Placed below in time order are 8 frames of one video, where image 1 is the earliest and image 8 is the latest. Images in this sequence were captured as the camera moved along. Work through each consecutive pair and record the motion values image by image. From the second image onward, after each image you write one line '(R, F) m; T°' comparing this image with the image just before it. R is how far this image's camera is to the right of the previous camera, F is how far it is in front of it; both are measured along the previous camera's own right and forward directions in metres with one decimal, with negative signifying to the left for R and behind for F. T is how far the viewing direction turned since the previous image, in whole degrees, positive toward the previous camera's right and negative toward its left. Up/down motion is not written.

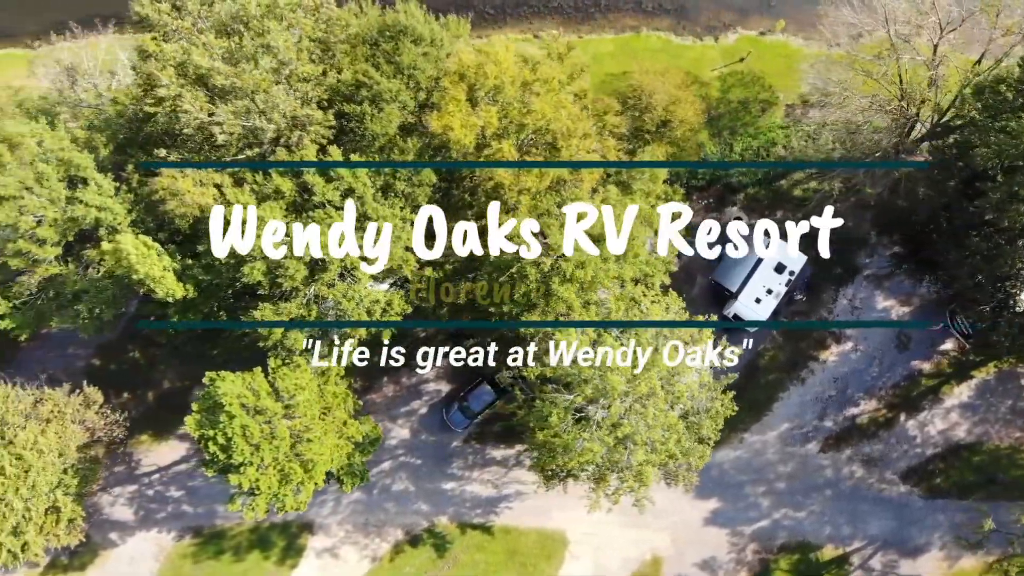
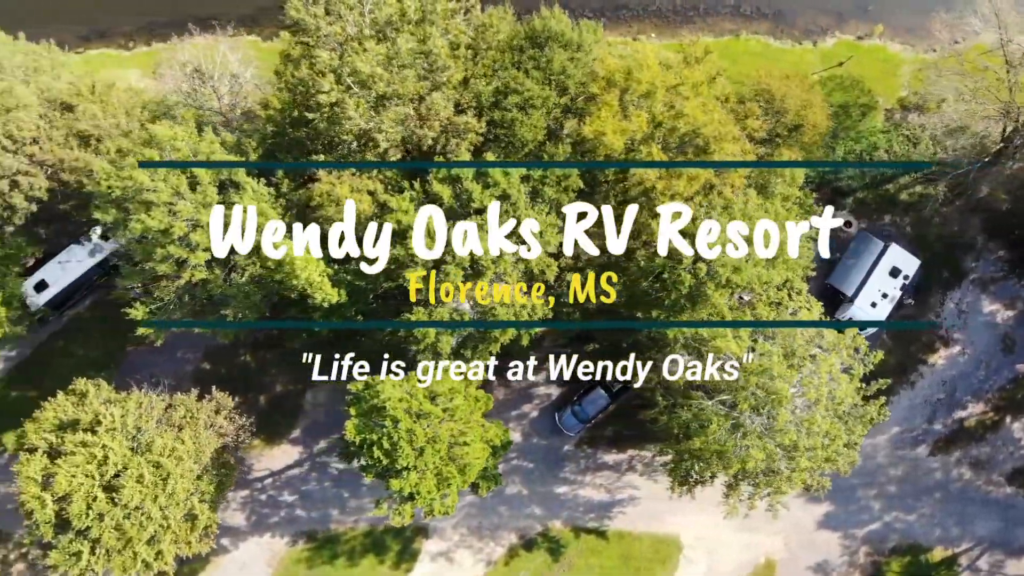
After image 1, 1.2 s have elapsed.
(-3.8, +0.1) m; +2°
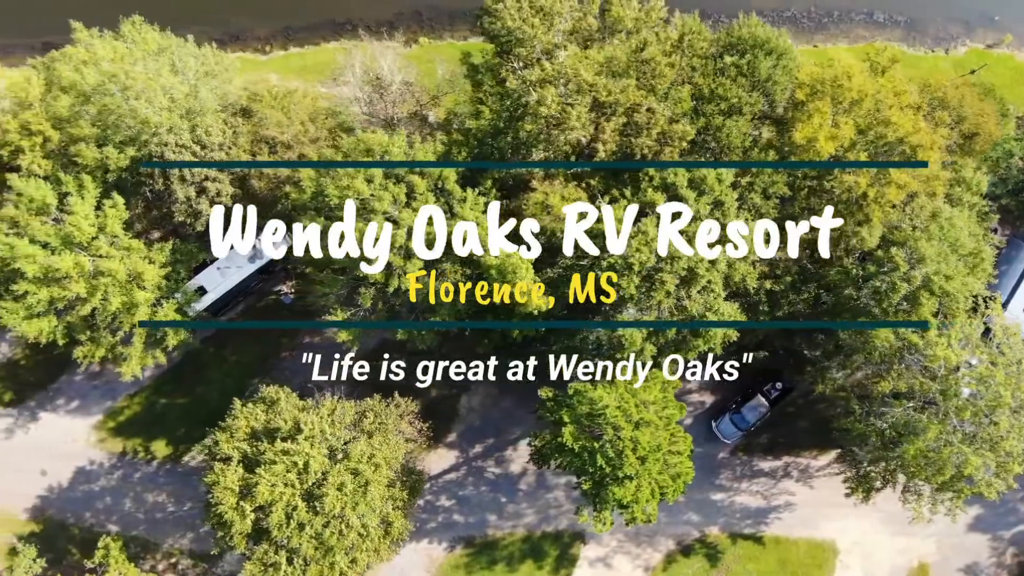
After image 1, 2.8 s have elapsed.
(-5.2, +0.1) m; +2°
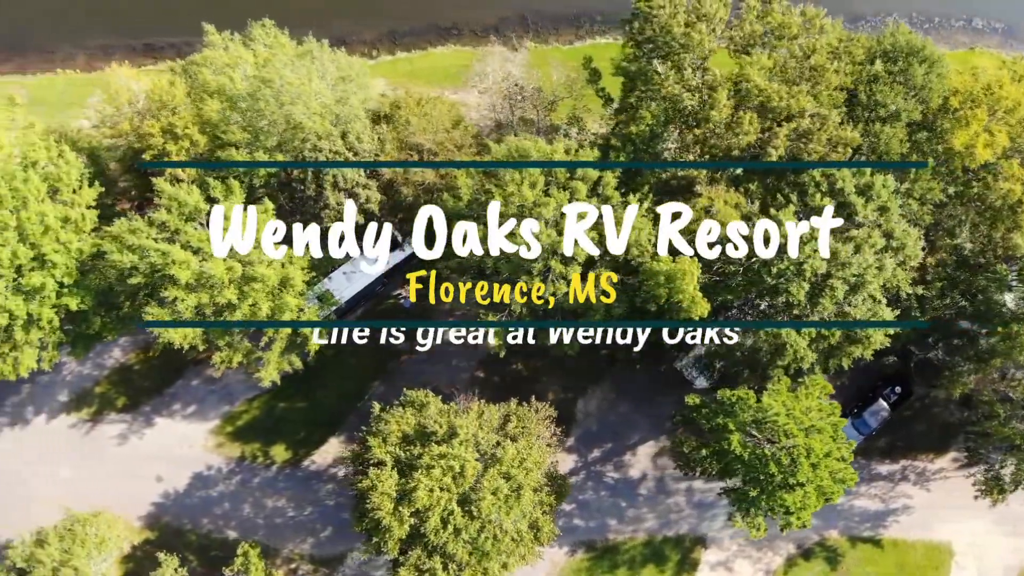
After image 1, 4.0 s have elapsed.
(-3.9, 0.0) m; +2°
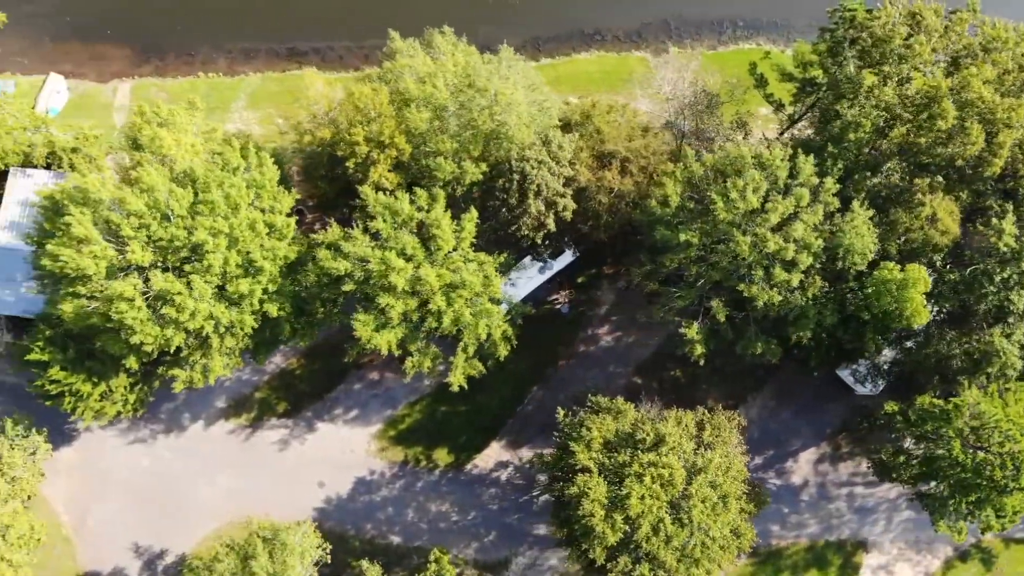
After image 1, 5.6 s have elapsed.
(-5.4, 0.0) m; +2°
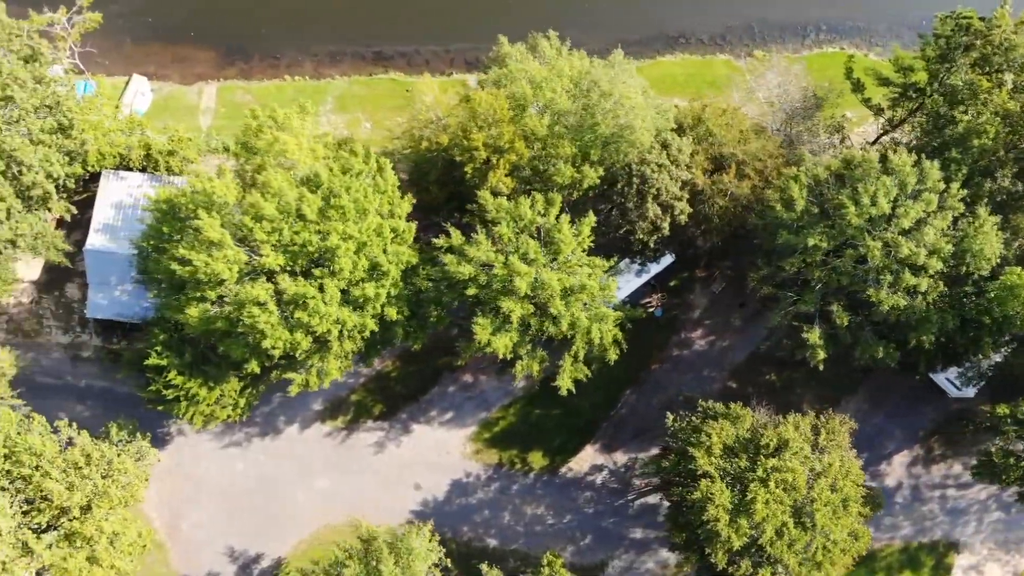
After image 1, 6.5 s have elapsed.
(-3.2, 0.0) m; +1°
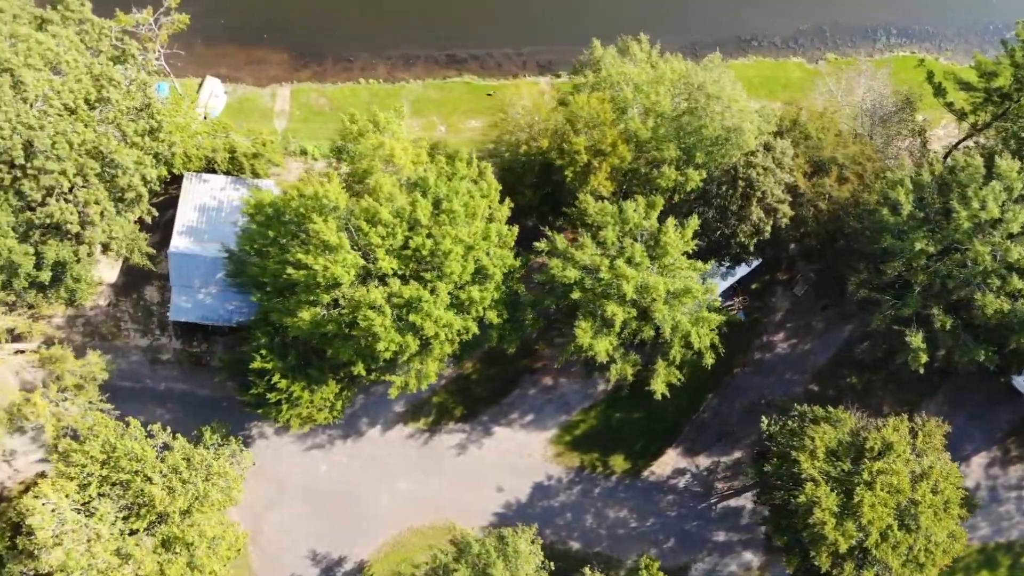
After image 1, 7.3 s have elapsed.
(-2.8, 0.0) m; +1°
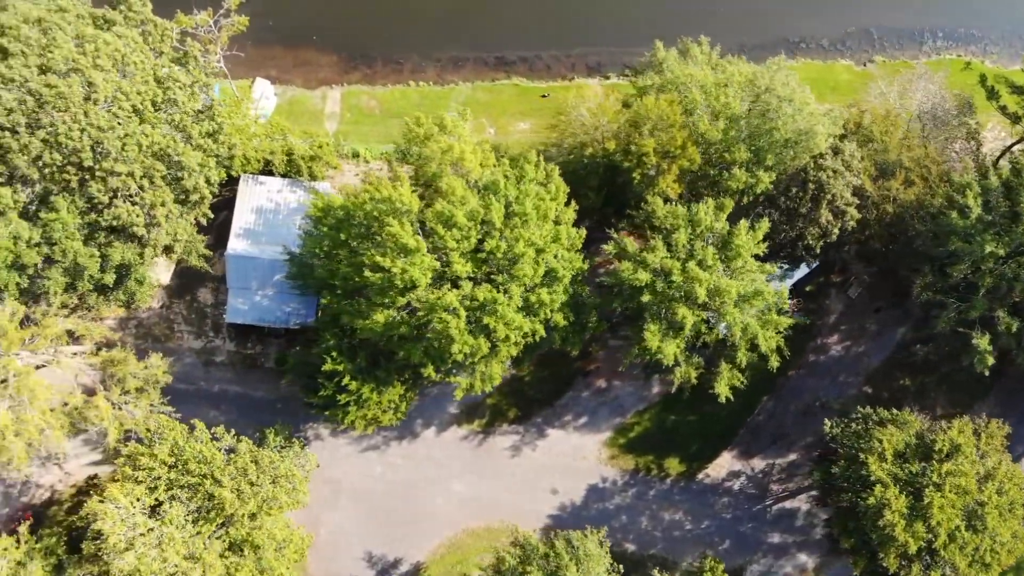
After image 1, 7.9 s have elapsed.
(-1.8, 0.0) m; +1°
